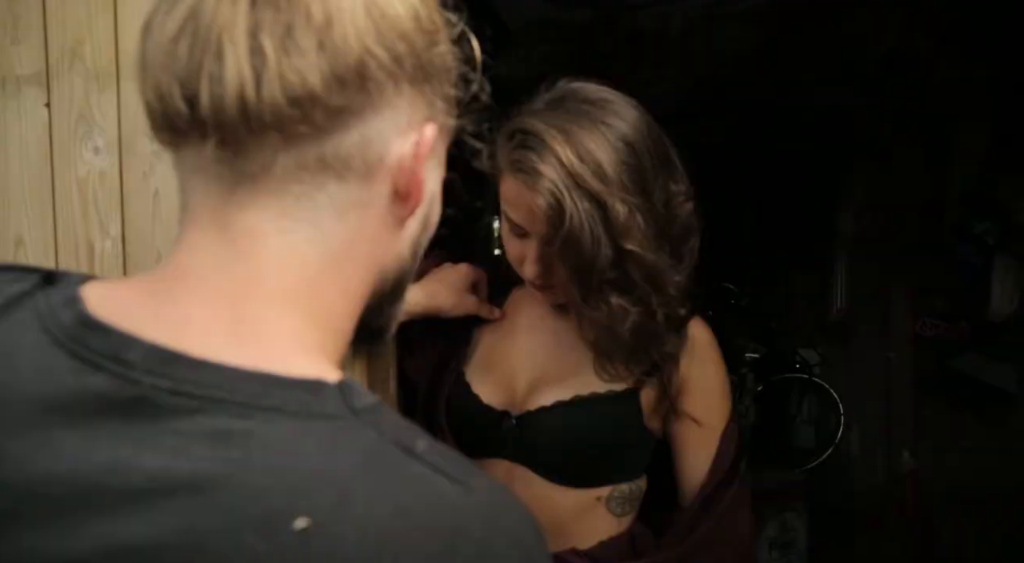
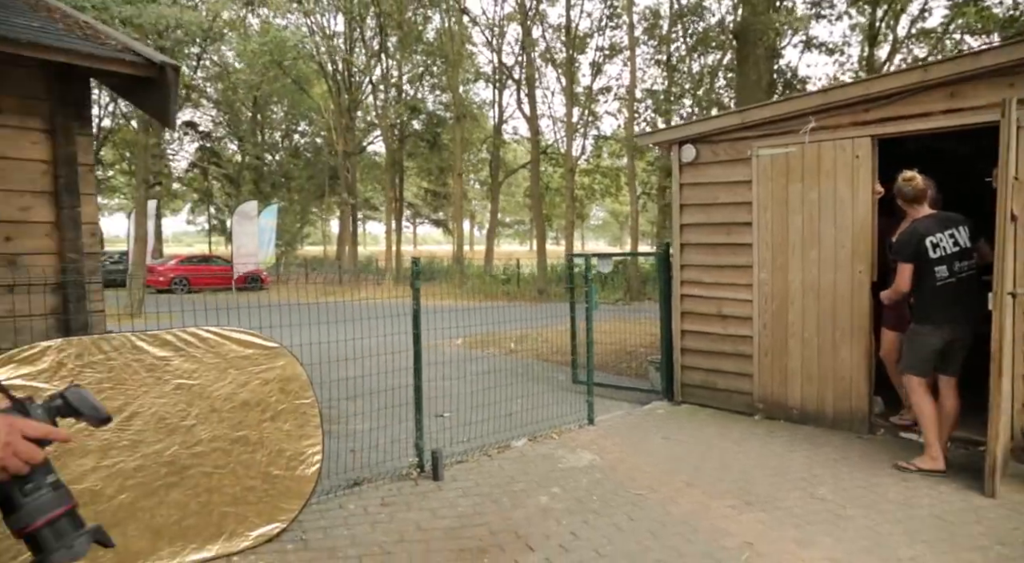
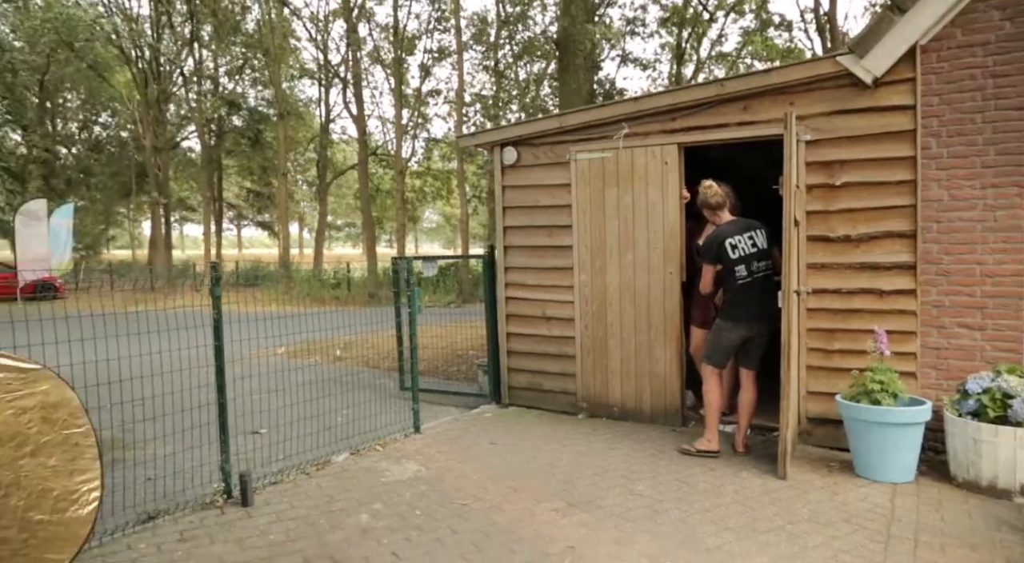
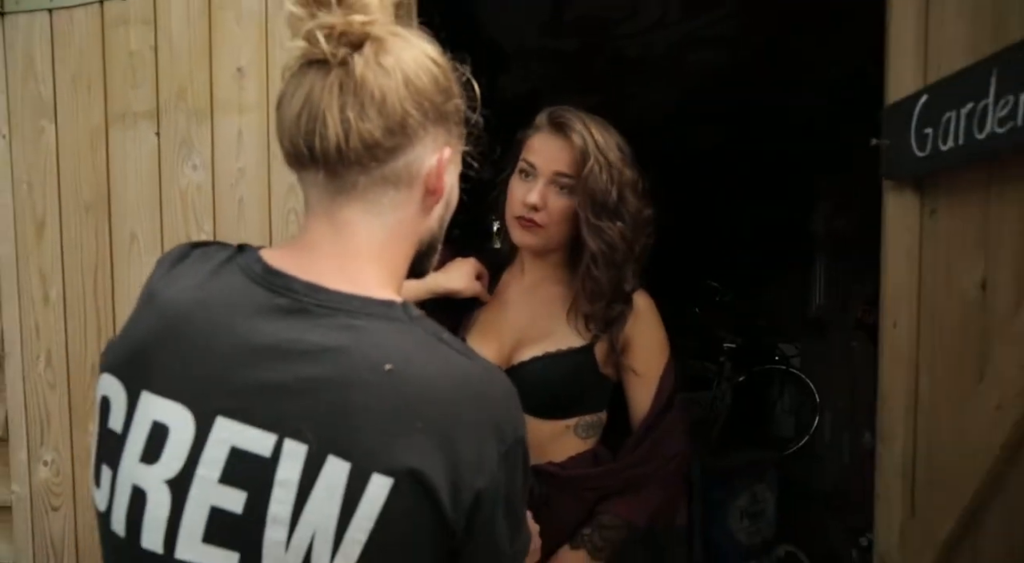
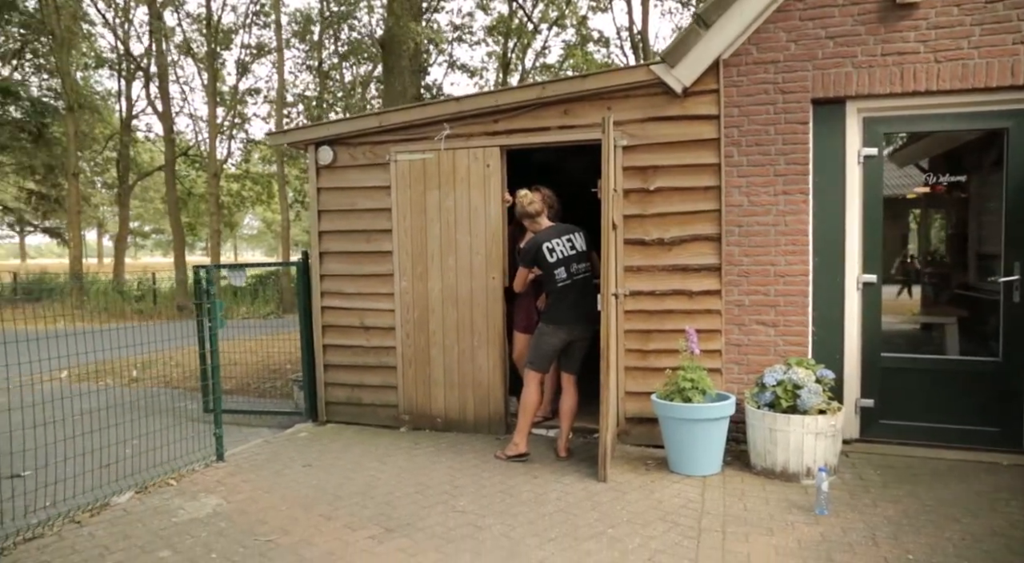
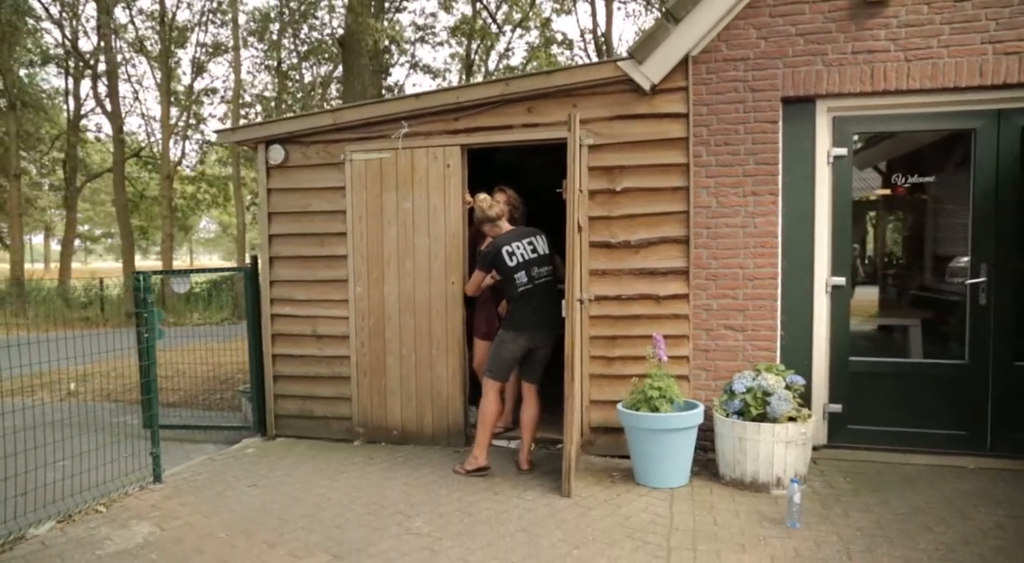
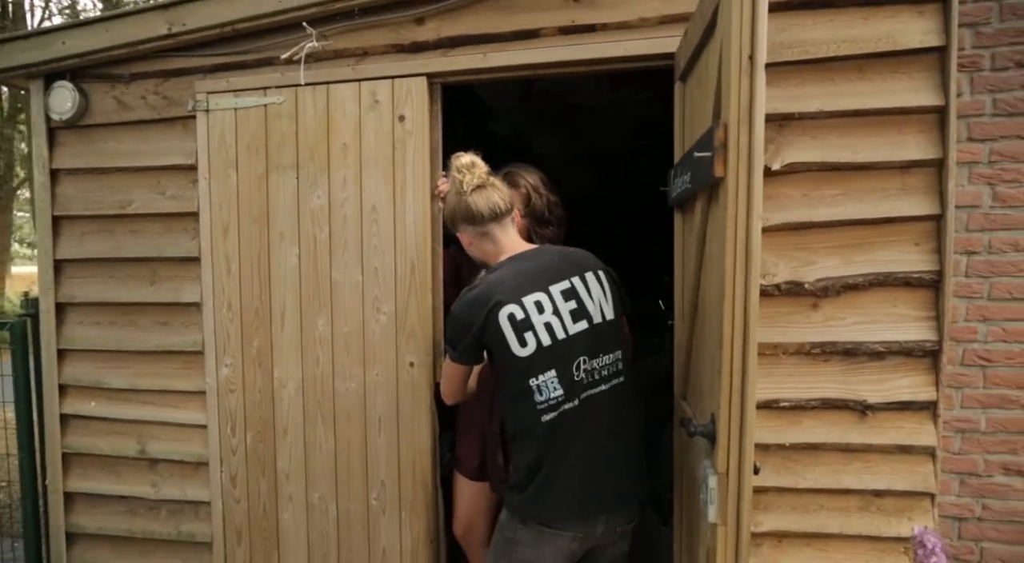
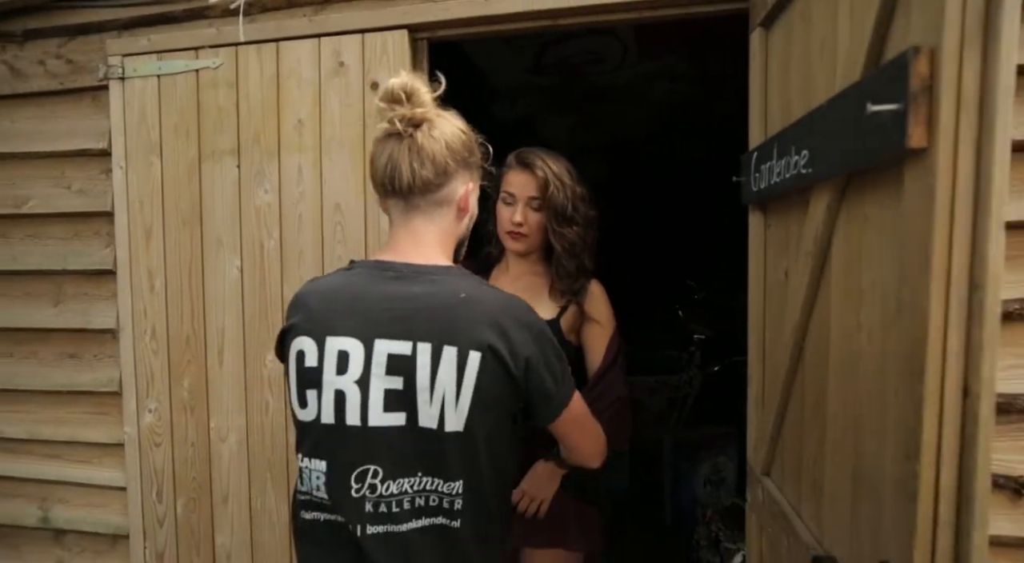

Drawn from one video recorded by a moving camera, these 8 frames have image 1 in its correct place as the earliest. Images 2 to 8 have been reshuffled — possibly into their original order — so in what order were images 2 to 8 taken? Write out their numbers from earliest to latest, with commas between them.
4, 8, 7, 6, 5, 3, 2
